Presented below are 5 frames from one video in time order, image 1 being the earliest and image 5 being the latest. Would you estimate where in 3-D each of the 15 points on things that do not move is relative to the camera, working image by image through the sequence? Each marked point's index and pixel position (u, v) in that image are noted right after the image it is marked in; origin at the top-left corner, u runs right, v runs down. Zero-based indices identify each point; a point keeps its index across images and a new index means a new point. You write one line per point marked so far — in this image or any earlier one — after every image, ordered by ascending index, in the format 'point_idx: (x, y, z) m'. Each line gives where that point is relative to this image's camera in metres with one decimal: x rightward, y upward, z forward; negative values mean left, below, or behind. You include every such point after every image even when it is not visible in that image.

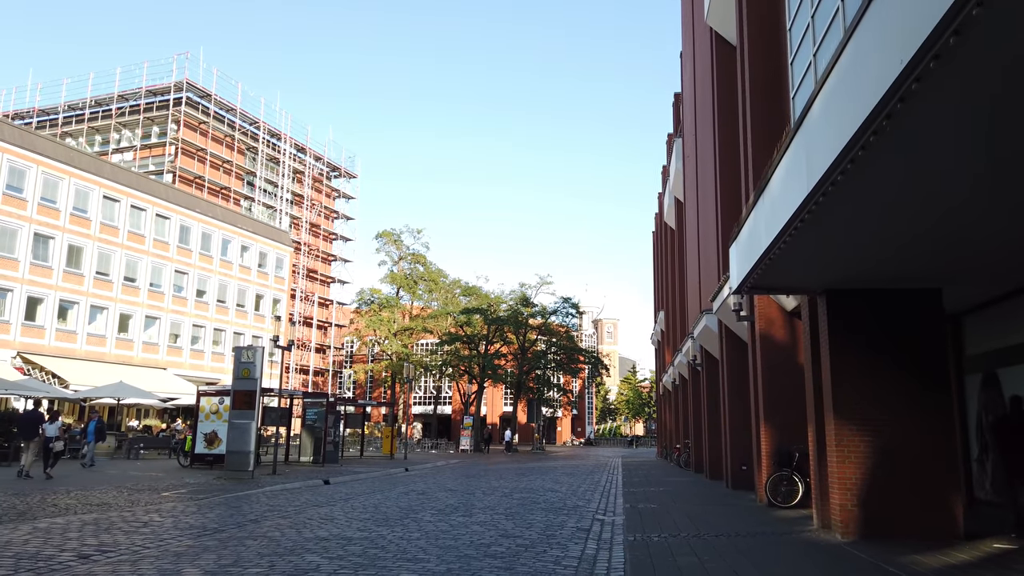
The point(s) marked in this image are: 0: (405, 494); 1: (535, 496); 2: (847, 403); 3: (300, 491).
0: (-2.5, -4.9, +18.0) m
1: (+0.5, -4.7, +17.1) m
2: (+4.8, -1.6, +10.7) m
3: (-5.4, -5.2, +19.3) m
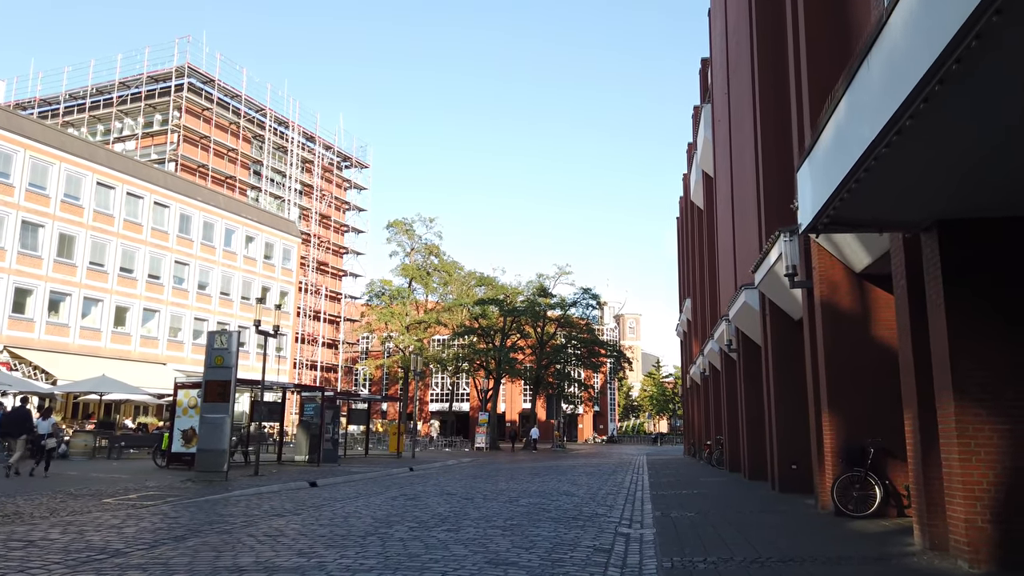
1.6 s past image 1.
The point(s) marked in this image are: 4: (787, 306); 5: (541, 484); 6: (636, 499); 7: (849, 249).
0: (-2.4, -4.3, +15.3) m
1: (+0.6, -4.1, +14.3) m
2: (+4.7, -0.9, +7.7) m
3: (-5.2, -4.6, +16.6) m
4: (+6.3, -0.5, +17.1) m
5: (+0.7, -5.0, +19.2) m
6: (+2.7, -4.6, +16.6) m
7: (+5.4, +0.6, +12.1) m
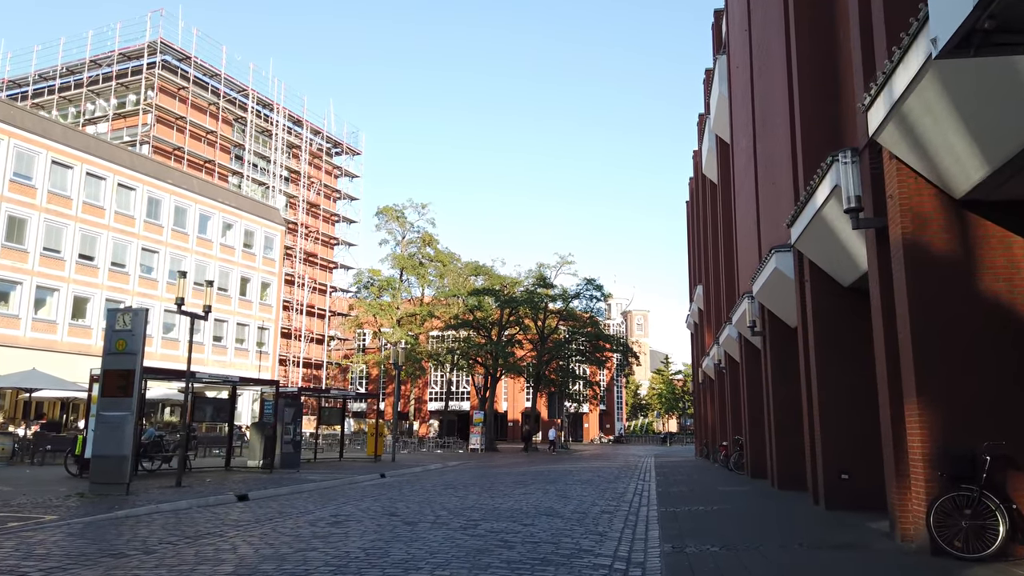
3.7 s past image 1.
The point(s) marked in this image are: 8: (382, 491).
0: (-3.0, -3.5, +11.4) m
1: (0.0, -3.3, +10.4) m
2: (+4.0, -0.2, +3.8) m
3: (-5.8, -3.9, +12.8) m
4: (+5.7, +0.3, +13.2) m
5: (+0.2, -4.3, +15.4) m
6: (+2.1, -3.9, +12.7) m
7: (+4.7, +1.4, +8.2) m
8: (-3.2, -4.9, +18.4) m
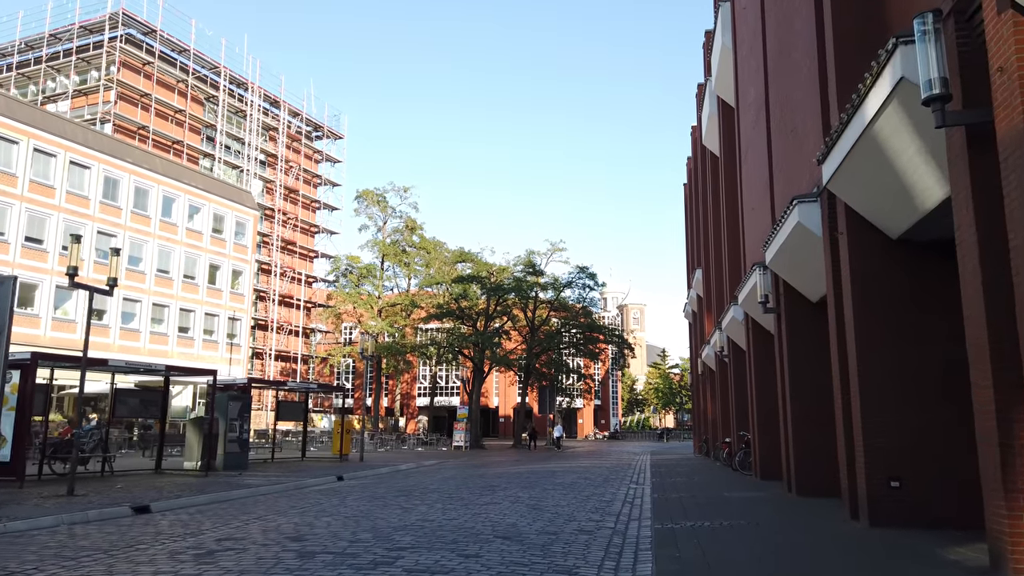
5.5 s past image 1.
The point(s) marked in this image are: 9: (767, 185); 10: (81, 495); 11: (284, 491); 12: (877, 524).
0: (-3.7, -2.9, +8.3) m
1: (-0.7, -2.7, +7.3) m
2: (+3.3, +0.4, +0.7) m
3: (-6.5, -3.2, +9.7) m
4: (+5.0, +1.0, +10.1) m
5: (-0.5, -3.6, +12.3) m
6: (+1.4, -3.2, +9.6) m
7: (+4.1, +2.0, +5.1) m
8: (-3.9, -4.3, +15.3) m
9: (+5.9, +2.3, +17.5) m
10: (-8.2, -4.0, +14.5) m
11: (-5.3, -4.7, +17.6) m
12: (+5.0, -3.2, +10.3) m
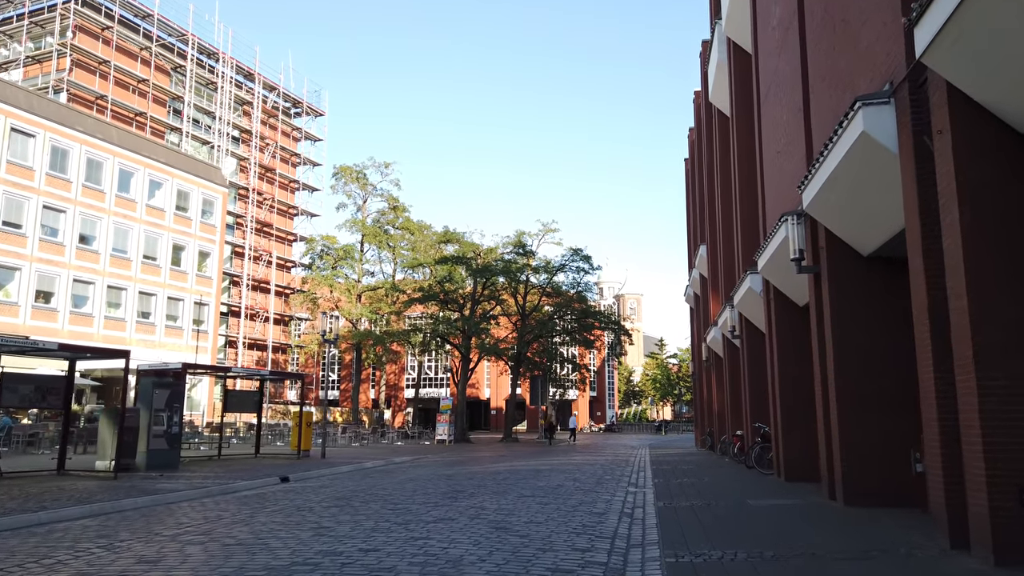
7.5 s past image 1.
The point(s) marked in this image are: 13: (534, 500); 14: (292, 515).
0: (-4.2, -2.2, +4.8) m
1: (-1.2, -2.0, +3.8) m
2: (+2.8, +1.1, -2.8) m
3: (-7.0, -2.5, +6.2) m
4: (+4.5, +1.7, +6.6) m
5: (-1.1, -2.9, +8.8) m
6: (+0.9, -2.5, +6.1) m
7: (+3.5, +2.7, +1.6) m
8: (-4.4, -3.5, +11.8) m
9: (+5.3, +3.1, +14.0) m
10: (-8.8, -3.2, +11.0) m
11: (-5.9, -3.9, +14.1) m
12: (+4.5, -2.4, +6.9) m
13: (+0.4, -3.5, +12.7) m
14: (-3.2, -3.3, +11.0) m
